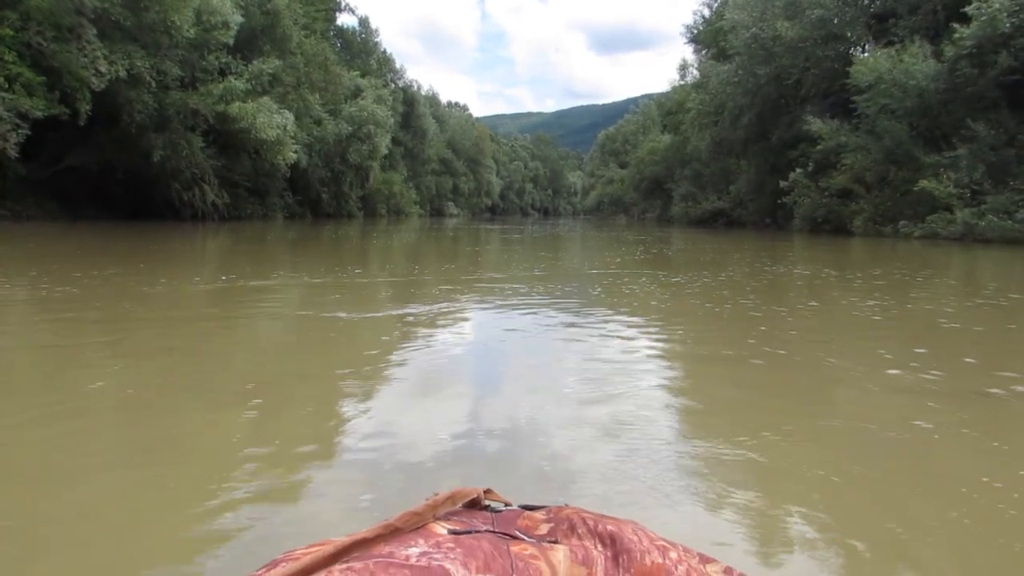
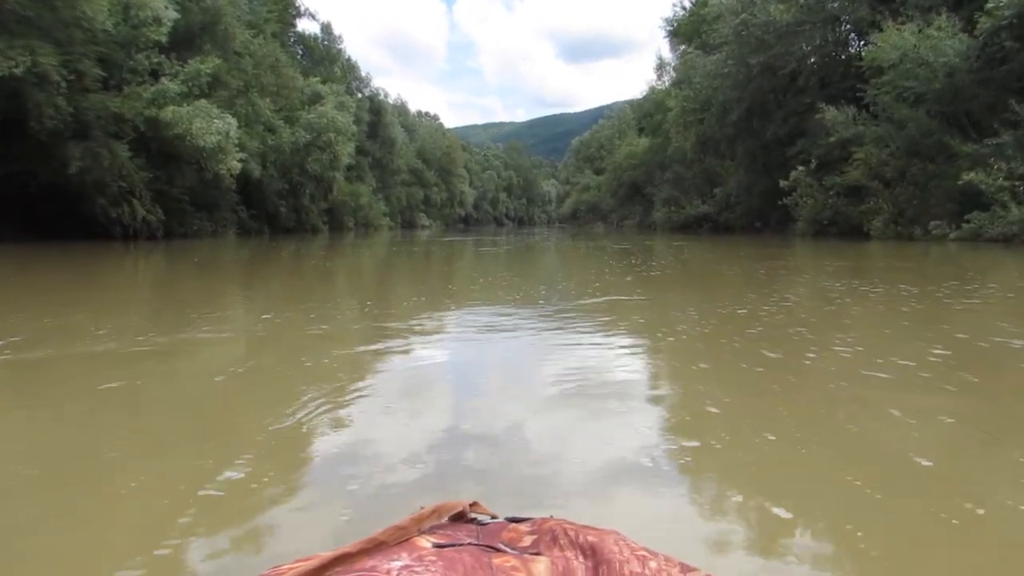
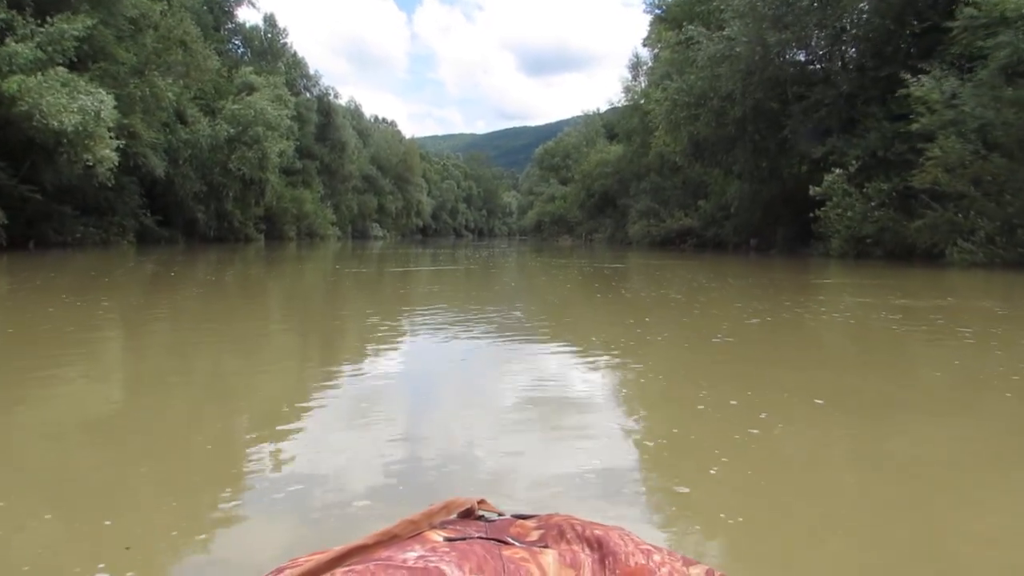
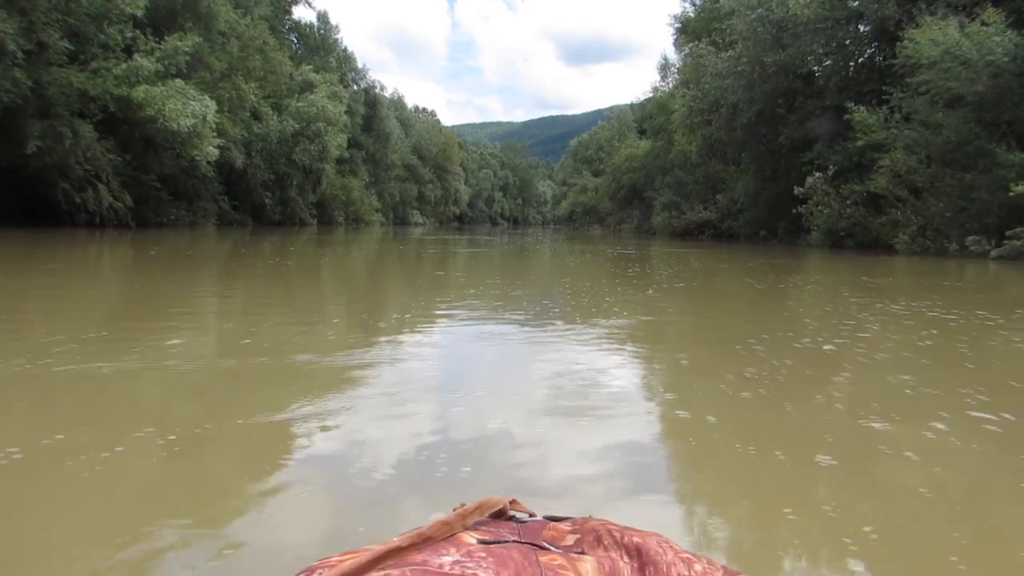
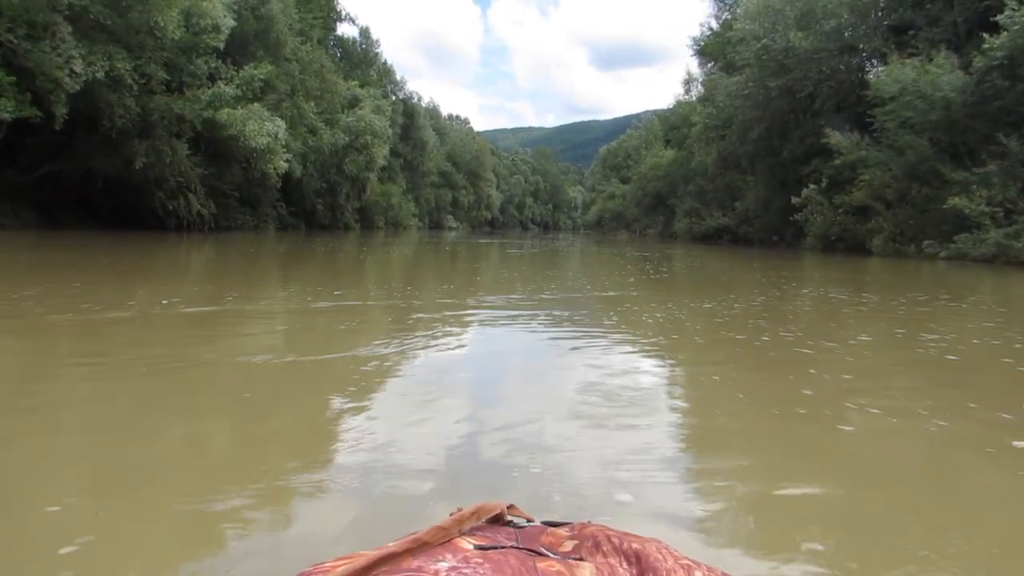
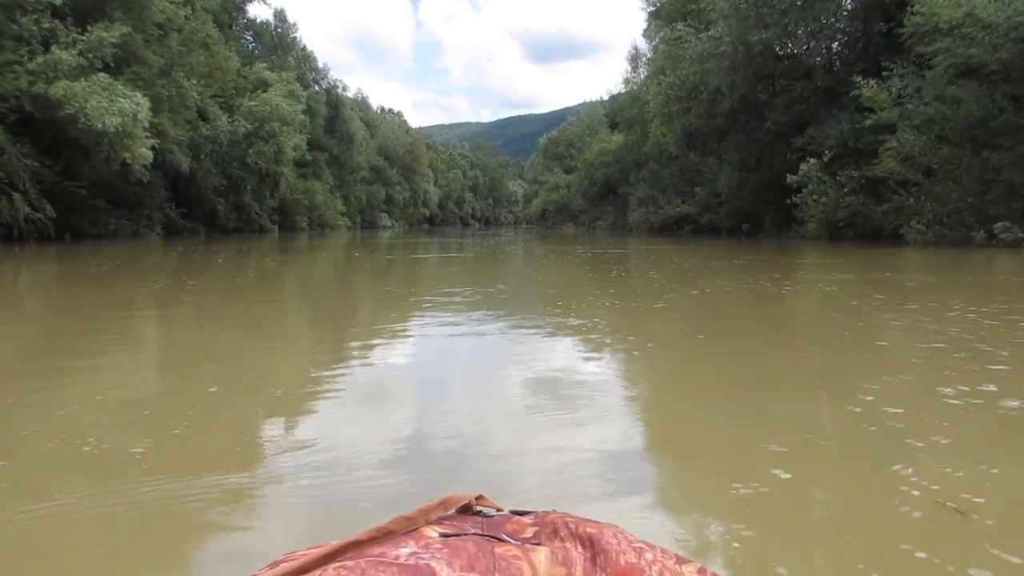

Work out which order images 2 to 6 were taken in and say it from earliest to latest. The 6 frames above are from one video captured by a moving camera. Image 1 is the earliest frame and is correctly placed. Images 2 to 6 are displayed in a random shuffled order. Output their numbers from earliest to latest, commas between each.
5, 2, 4, 6, 3
